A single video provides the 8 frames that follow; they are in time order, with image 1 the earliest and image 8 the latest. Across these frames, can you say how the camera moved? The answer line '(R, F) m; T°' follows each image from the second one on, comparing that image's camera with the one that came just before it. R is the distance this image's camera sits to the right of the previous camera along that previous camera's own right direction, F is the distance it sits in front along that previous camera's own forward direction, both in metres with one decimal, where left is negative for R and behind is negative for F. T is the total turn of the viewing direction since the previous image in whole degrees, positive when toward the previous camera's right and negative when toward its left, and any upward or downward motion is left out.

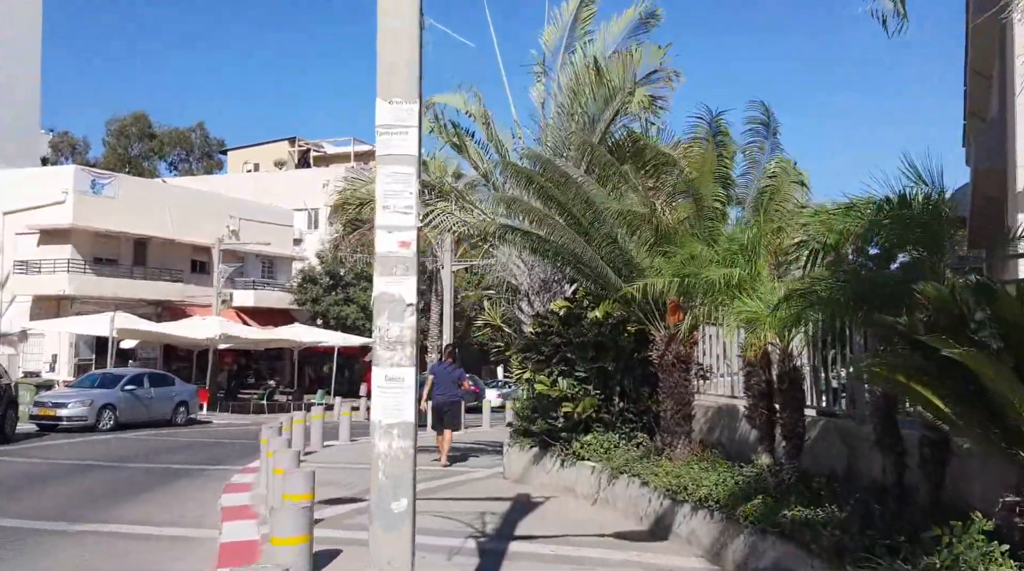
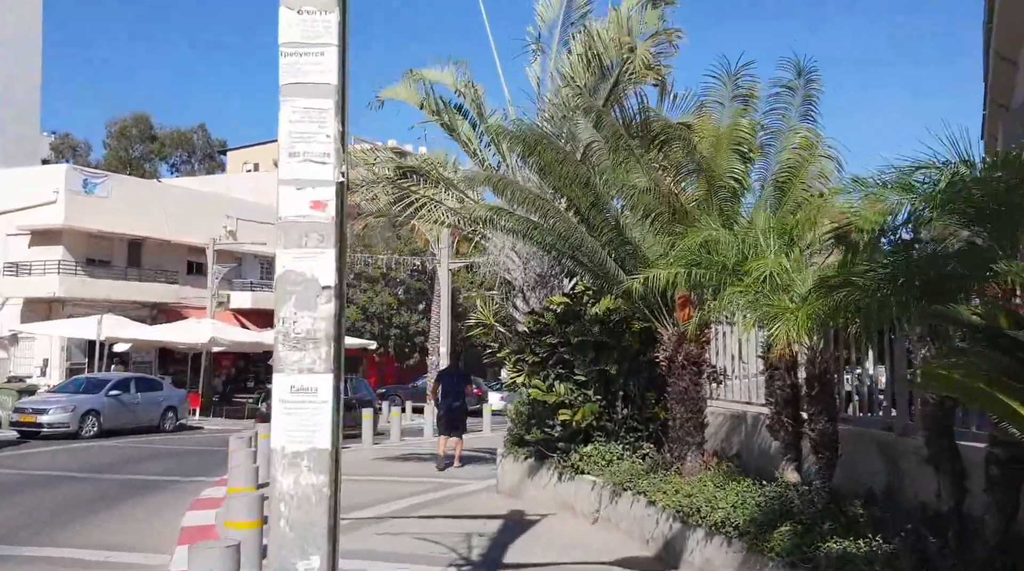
(+0.2, +1.2) m; 0°
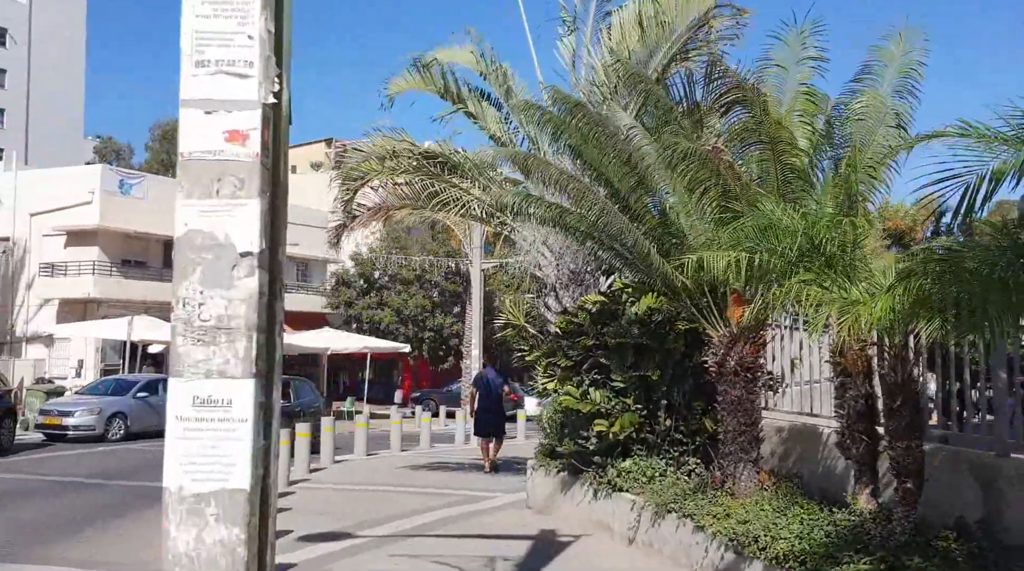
(+0.1, +1.0) m; -2°
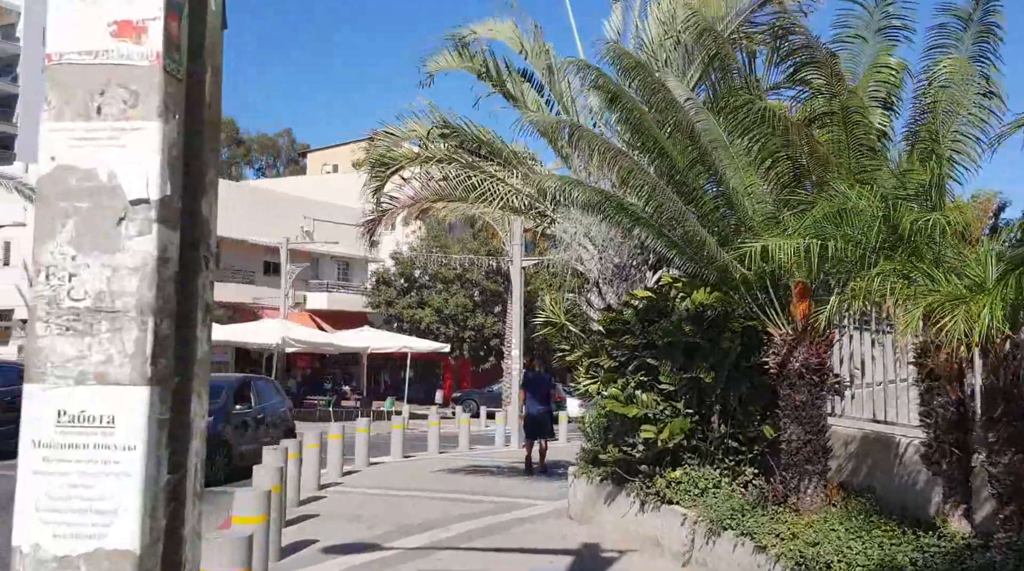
(0.0, +0.7) m; -2°
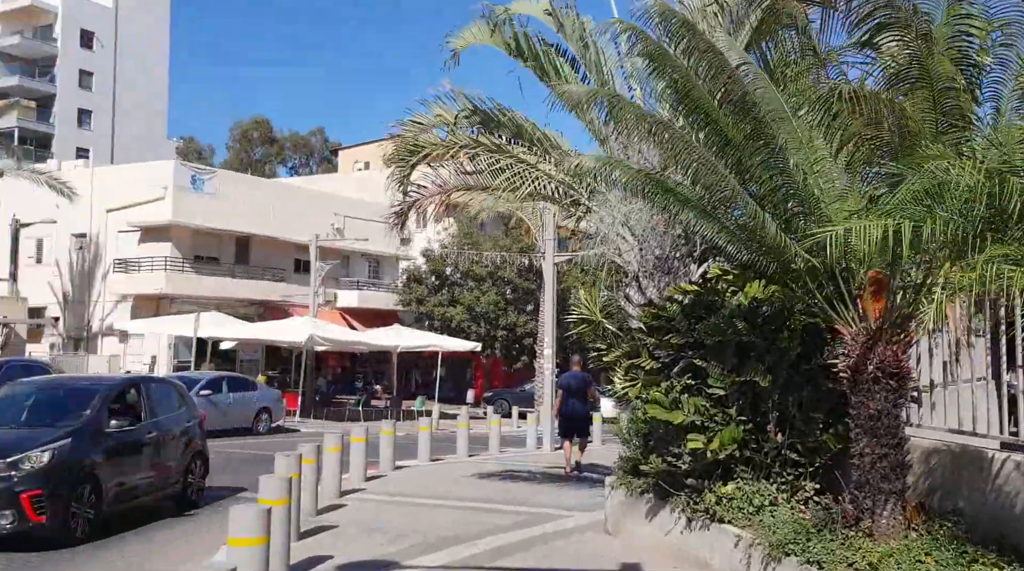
(0.0, +0.9) m; -2°
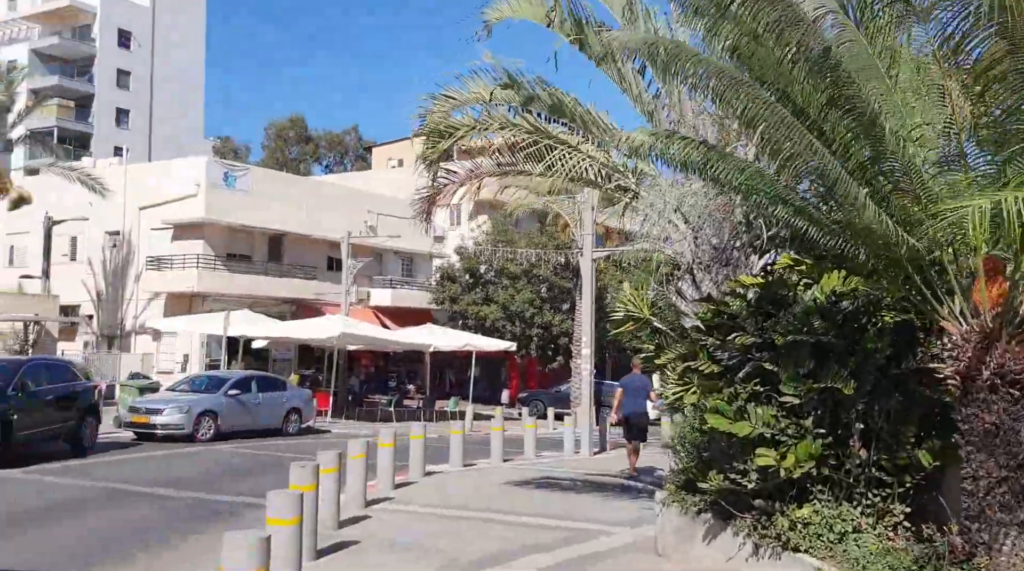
(0.0, +1.0) m; -2°
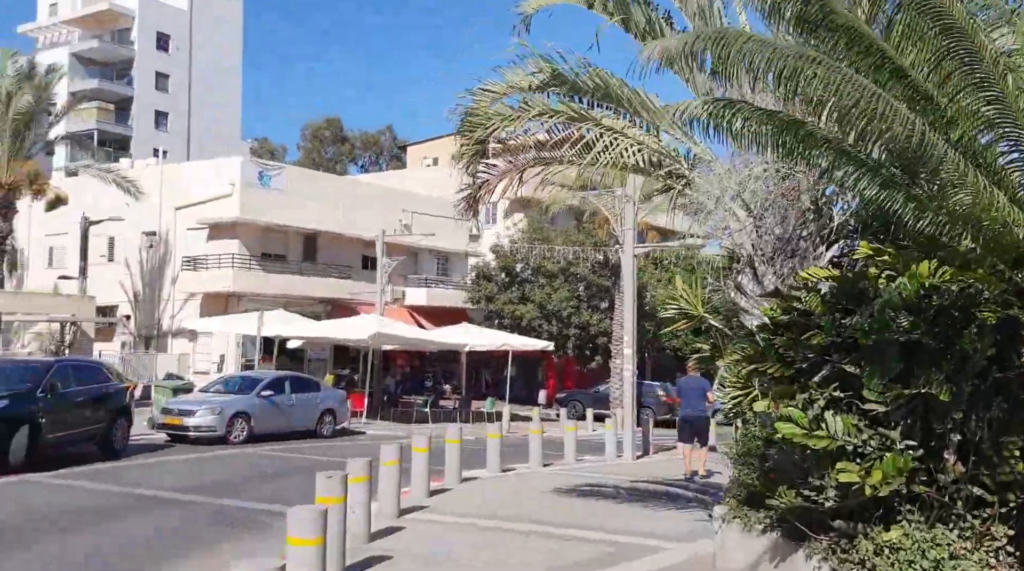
(-0.1, +0.7) m; -2°
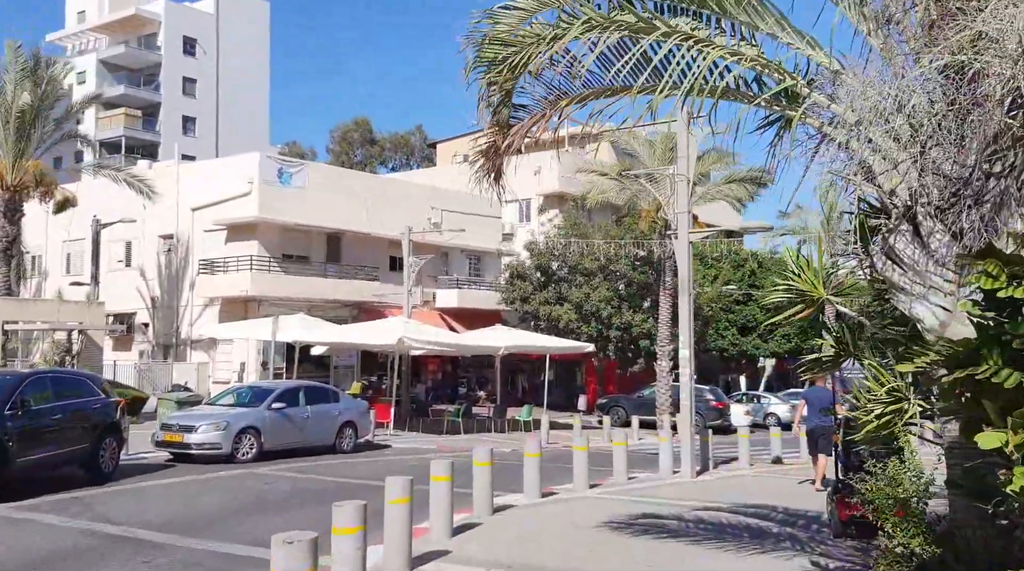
(0.0, +2.6) m; -2°
